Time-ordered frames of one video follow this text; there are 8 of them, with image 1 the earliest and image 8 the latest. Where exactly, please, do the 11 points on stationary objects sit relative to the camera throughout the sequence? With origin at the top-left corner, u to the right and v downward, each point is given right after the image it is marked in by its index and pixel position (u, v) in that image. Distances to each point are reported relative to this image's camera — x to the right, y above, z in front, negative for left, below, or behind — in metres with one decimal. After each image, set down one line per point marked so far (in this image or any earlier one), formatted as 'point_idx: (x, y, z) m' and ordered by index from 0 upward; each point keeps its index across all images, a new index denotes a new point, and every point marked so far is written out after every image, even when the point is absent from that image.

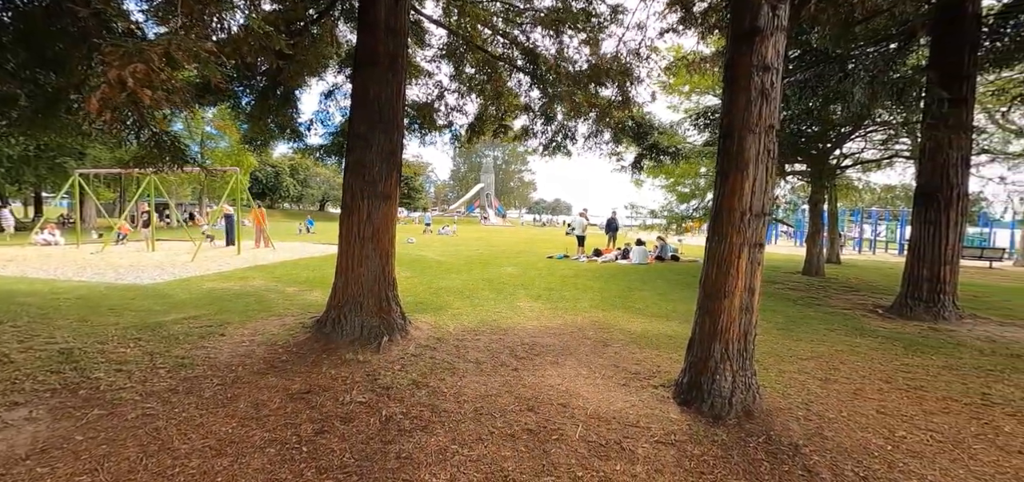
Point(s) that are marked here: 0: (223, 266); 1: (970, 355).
0: (-7.1, -0.6, +10.5) m
1: (+4.6, -1.1, +4.3) m
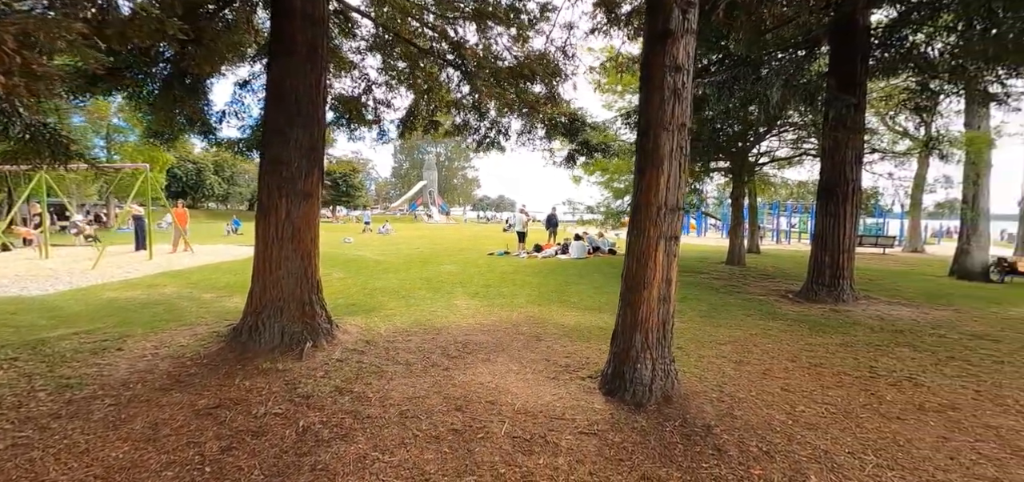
0: (-8.5, -0.7, +9.5) m
1: (+3.9, -1.0, +4.8) m
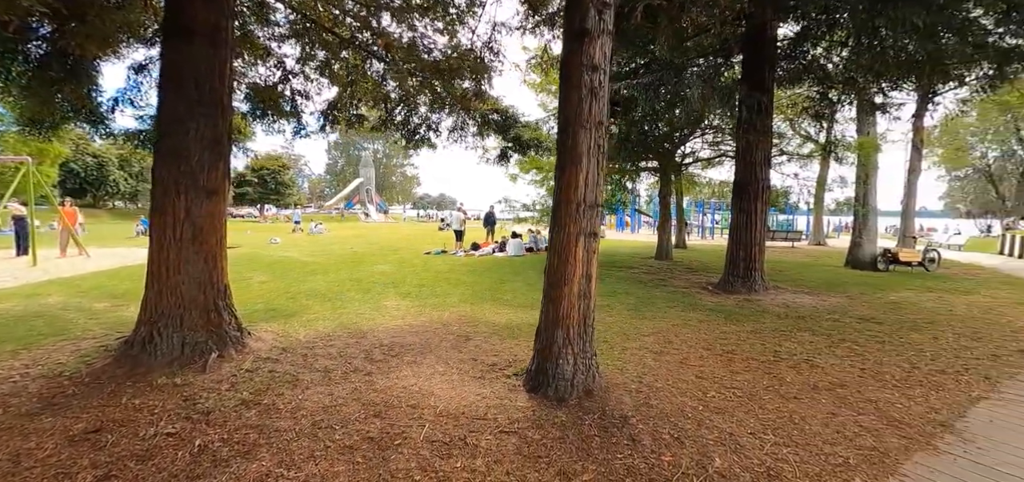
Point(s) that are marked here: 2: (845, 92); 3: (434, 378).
0: (-9.8, -0.8, +8.3) m
1: (+3.1, -0.9, +5.2) m
2: (+5.9, +2.6, +7.6) m
3: (-0.7, -1.1, +3.6) m
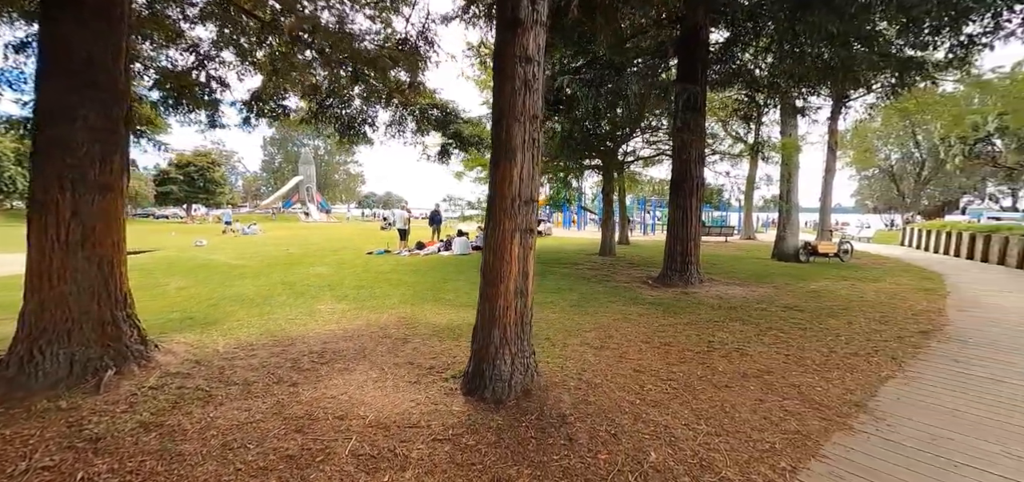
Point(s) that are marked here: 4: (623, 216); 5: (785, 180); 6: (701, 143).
0: (-10.8, -0.9, +7.0) m
1: (+2.4, -0.9, +5.4) m
2: (+4.9, +2.7, +8.1) m
3: (-1.2, -1.1, +3.4) m
4: (+3.8, +0.9, +14.9) m
5: (+6.9, +1.5, +10.9) m
6: (+2.9, +1.5, +6.7) m
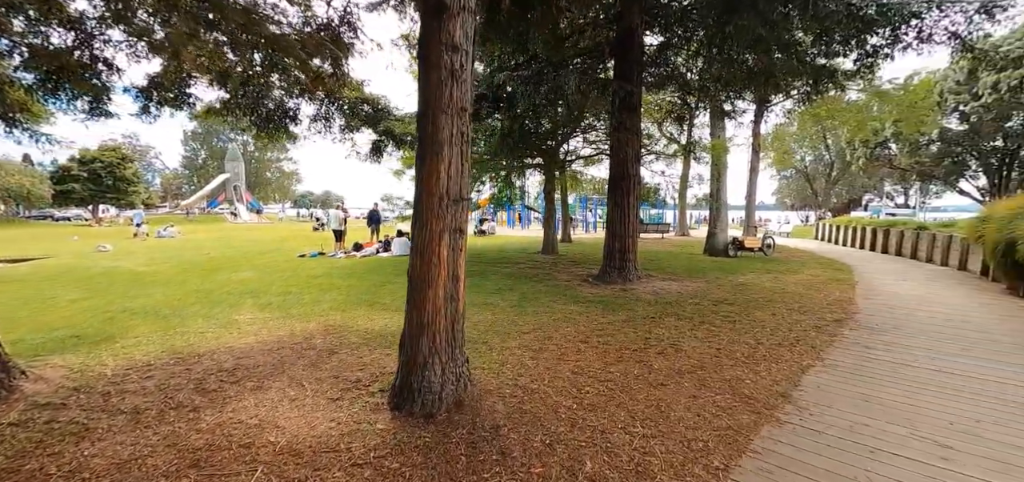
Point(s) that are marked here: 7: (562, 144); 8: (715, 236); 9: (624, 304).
0: (-11.6, -1.0, +5.5) m
1: (+1.7, -0.8, +5.5) m
2: (+3.7, +2.8, +8.4) m
3: (-1.6, -1.2, +3.0) m
4: (+1.9, +0.9, +15.1) m
5: (+5.4, +1.6, +11.4) m
6: (+2.0, +1.6, +6.8) m
7: (+1.2, +2.4, +10.5) m
8: (+5.3, +0.1, +11.2) m
9: (+1.5, -0.8, +5.6) m
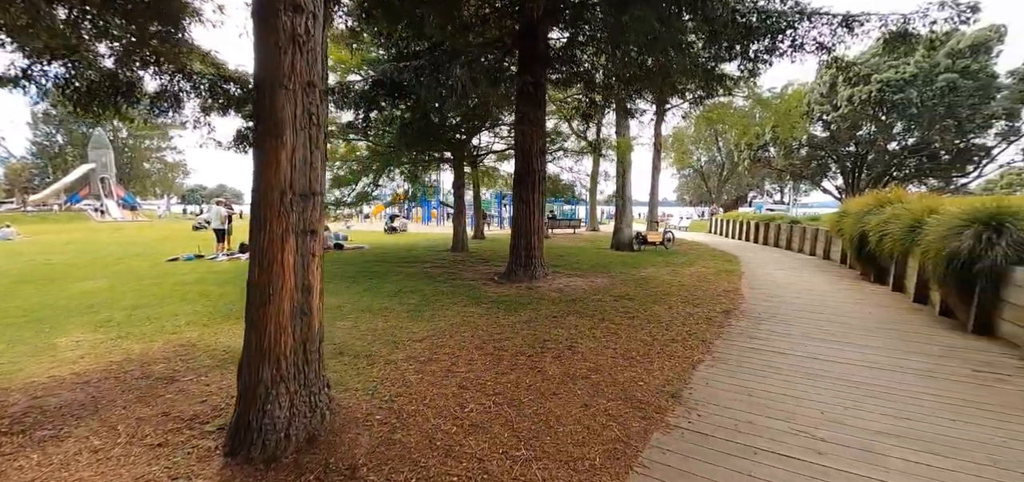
0: (-12.7, -1.2, +2.9) m
1: (+0.4, -0.8, +5.3) m
2: (+1.9, +2.9, +8.6) m
3: (-2.4, -1.2, +2.3) m
4: (-1.1, +1.0, +14.8) m
5: (+3.0, +1.8, +11.8) m
6: (+0.5, +1.6, +6.6) m
7: (-1.0, +2.4, +10.2) m
8: (+3.0, +0.3, +11.6) m
9: (+0.2, -0.8, +5.4) m
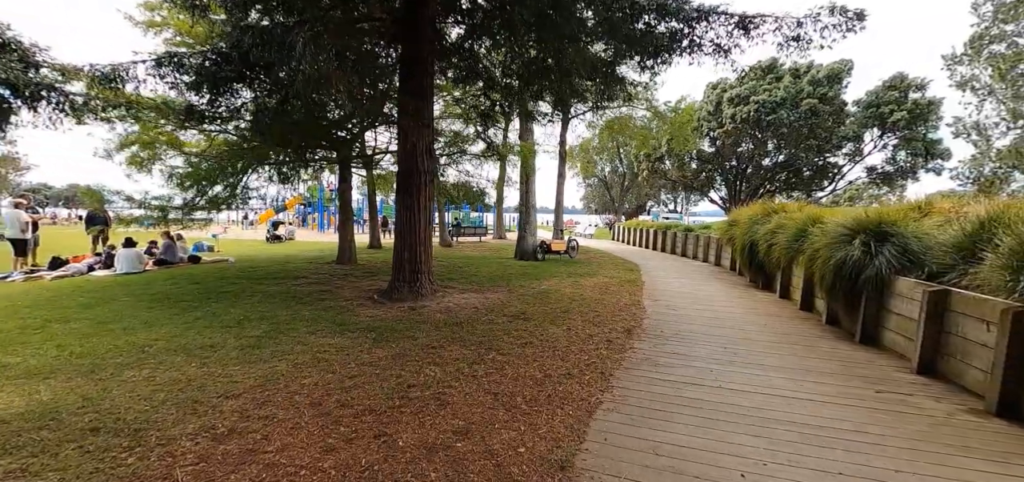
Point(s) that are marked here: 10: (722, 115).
0: (-13.2, -1.4, -0.5) m
1: (-0.9, -0.9, +4.4) m
2: (-0.1, +2.7, +8.0) m
3: (-3.0, -1.3, +0.9) m
4: (-4.3, +0.7, +13.4) m
5: (+0.4, +1.5, +11.4) m
6: (-1.1, +1.4, +5.8) m
7: (-3.2, +2.2, +9.0) m
8: (+0.4, +0.1, +11.1) m
9: (-1.1, -0.9, +4.5) m
10: (+9.1, +5.5, +18.5) m
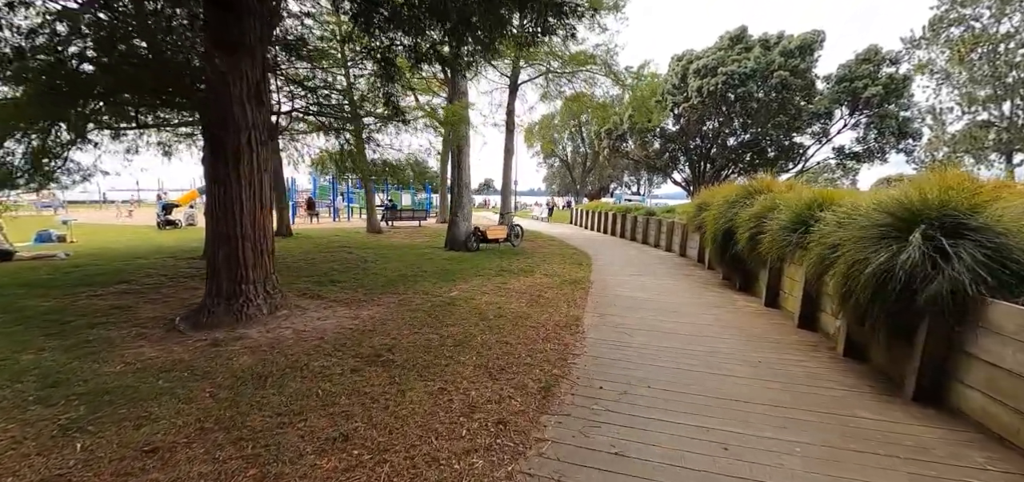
0: (-13.8, -1.6, -3.3) m
1: (-1.9, -0.9, +2.5) m
2: (-1.4, +2.9, +5.9) m
3: (-3.7, -1.4, -1.1) m
4: (-5.9, +1.1, +11.2) m
5: (-1.2, +1.8, +9.4) m
6: (-2.2, +1.5, +3.7) m
7: (-4.5, +2.4, +6.8) m
8: (-1.1, +0.3, +9.2) m
9: (-2.1, -0.9, +2.5) m
10: (+7.0, +6.1, +17.0) m
